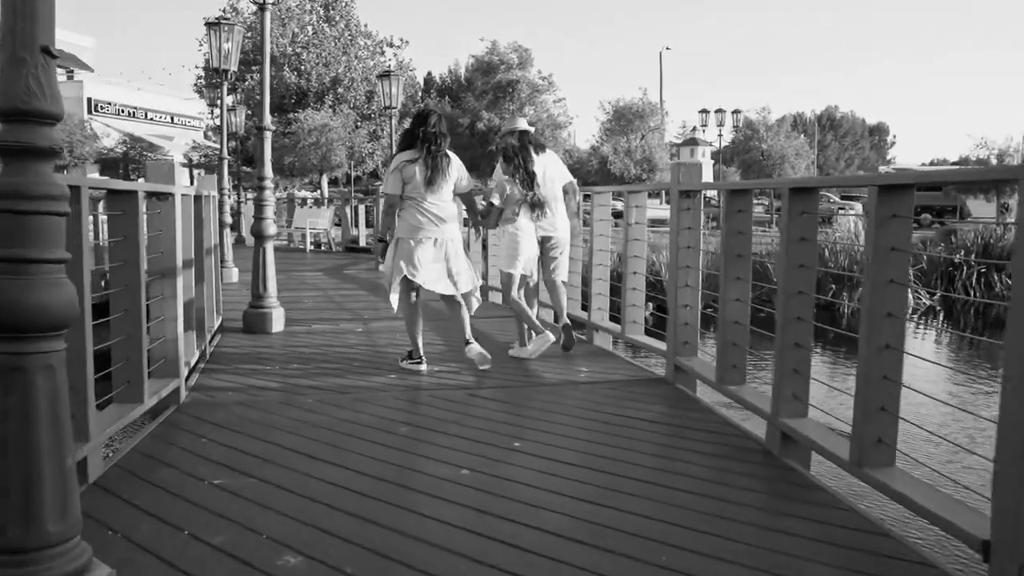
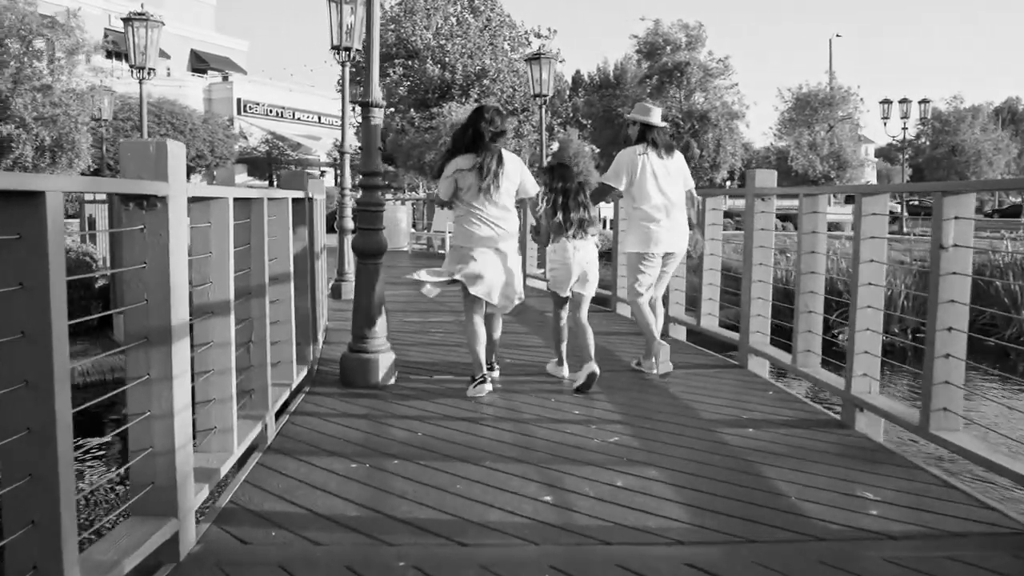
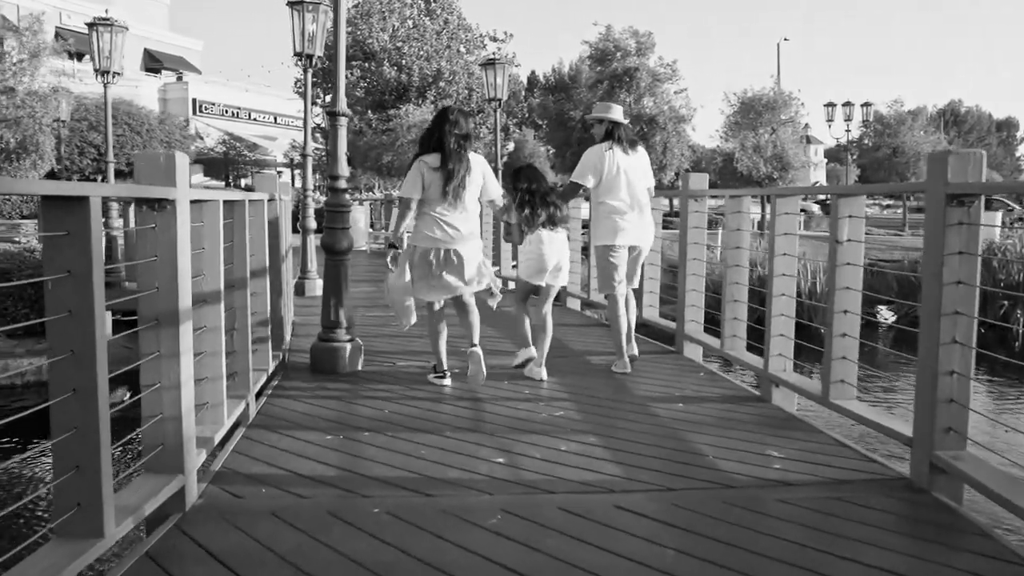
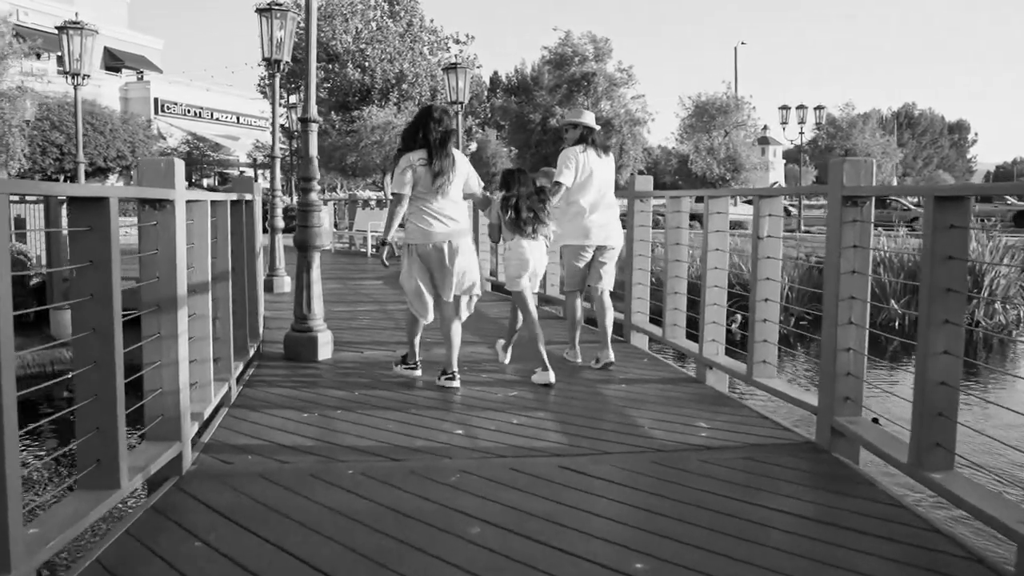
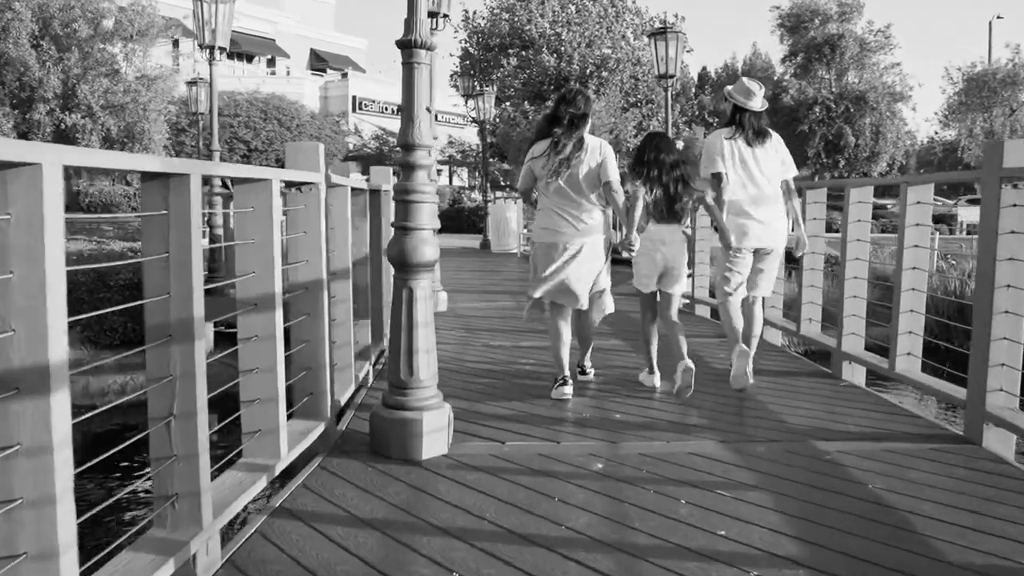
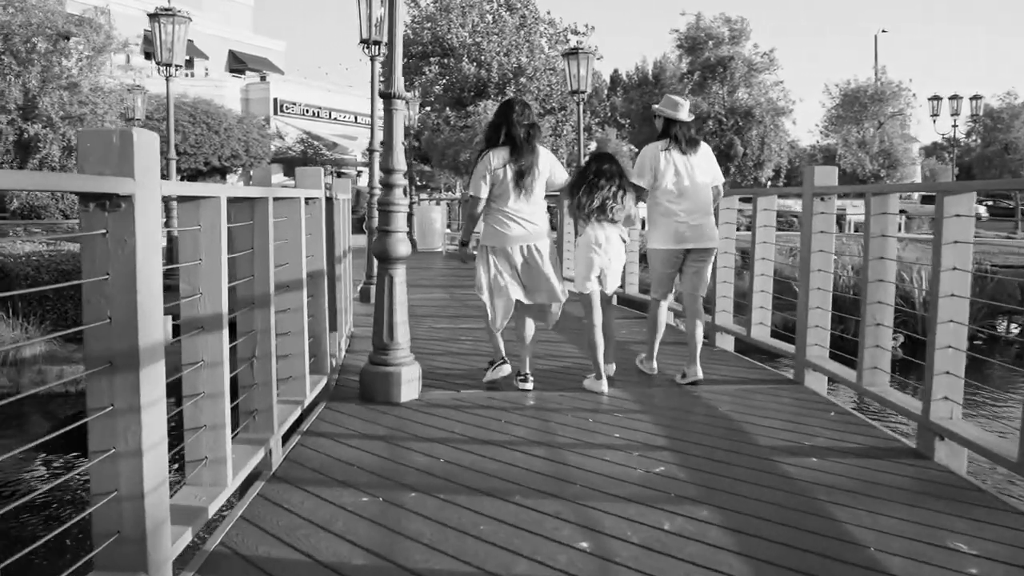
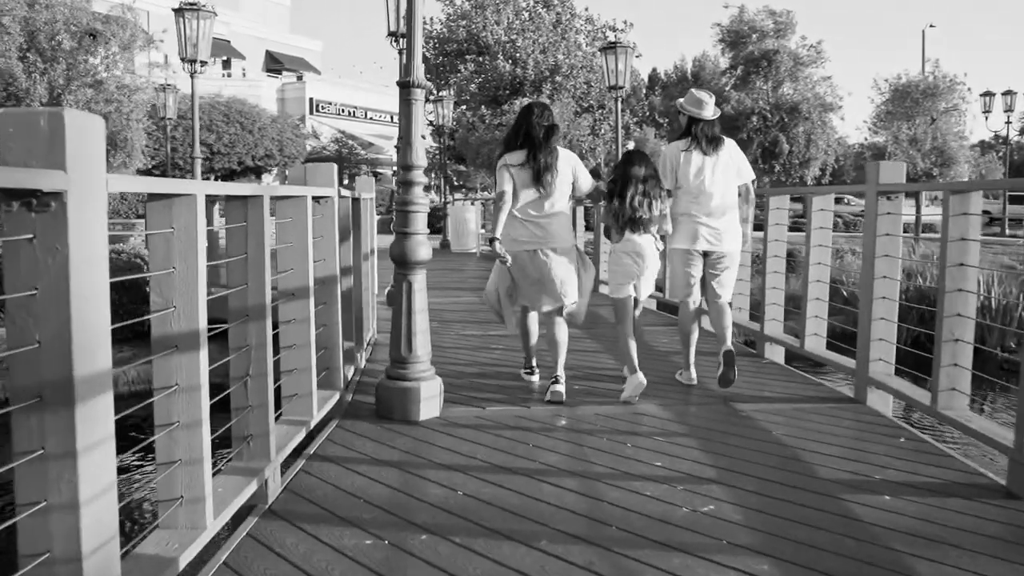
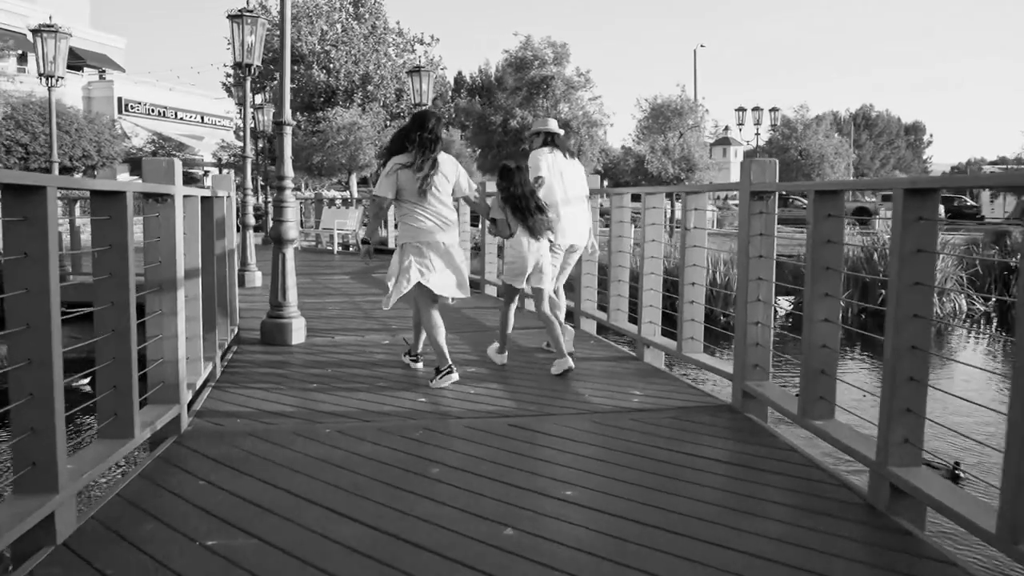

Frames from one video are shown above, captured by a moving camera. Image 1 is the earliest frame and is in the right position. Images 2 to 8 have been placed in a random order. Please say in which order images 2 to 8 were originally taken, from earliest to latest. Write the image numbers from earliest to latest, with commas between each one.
8, 4, 3, 2, 6, 7, 5
